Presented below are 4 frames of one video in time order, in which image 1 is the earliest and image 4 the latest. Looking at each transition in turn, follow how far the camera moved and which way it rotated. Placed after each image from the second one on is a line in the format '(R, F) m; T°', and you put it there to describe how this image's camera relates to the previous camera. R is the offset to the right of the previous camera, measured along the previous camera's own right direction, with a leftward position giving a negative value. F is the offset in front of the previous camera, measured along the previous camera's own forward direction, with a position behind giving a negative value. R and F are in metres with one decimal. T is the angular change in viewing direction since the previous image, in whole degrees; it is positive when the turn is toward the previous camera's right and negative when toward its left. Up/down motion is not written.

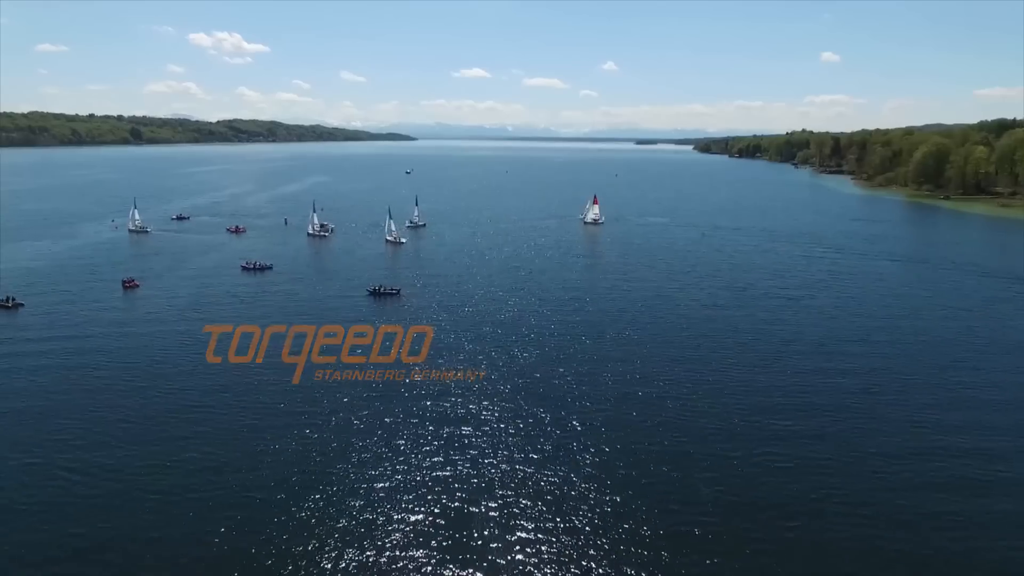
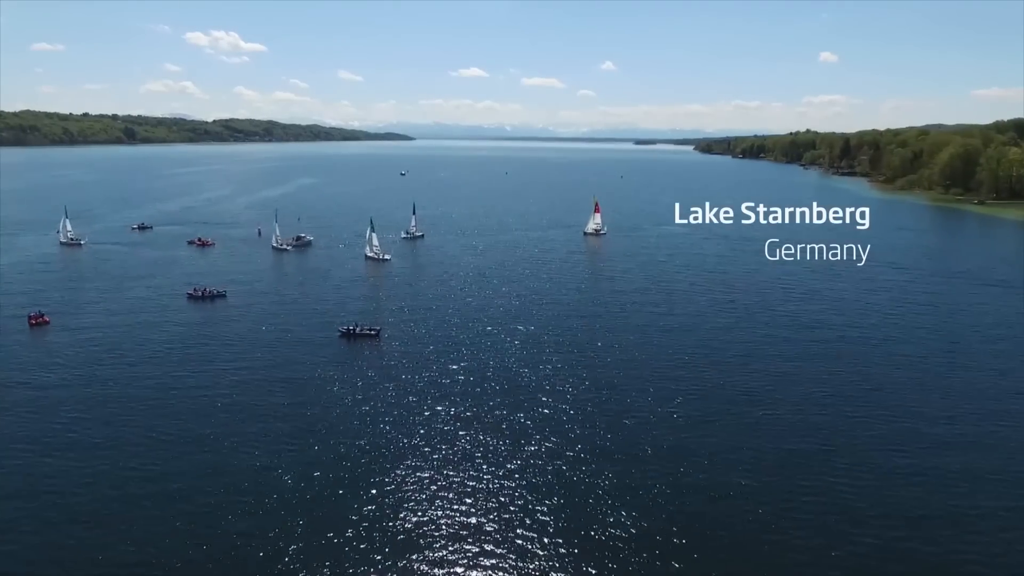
(-0.4, +9.5) m; 0°
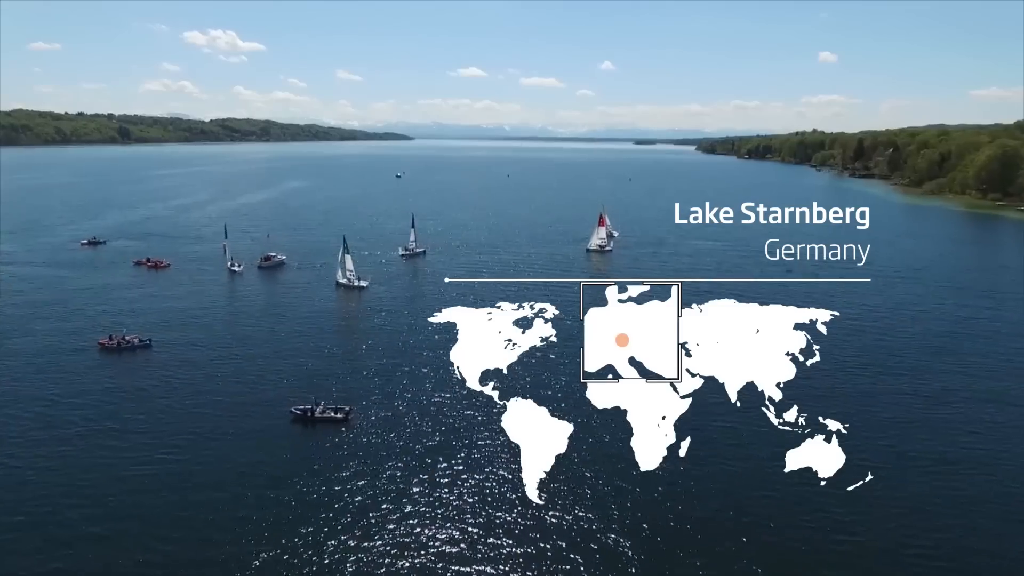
(-0.7, +10.4) m; 0°
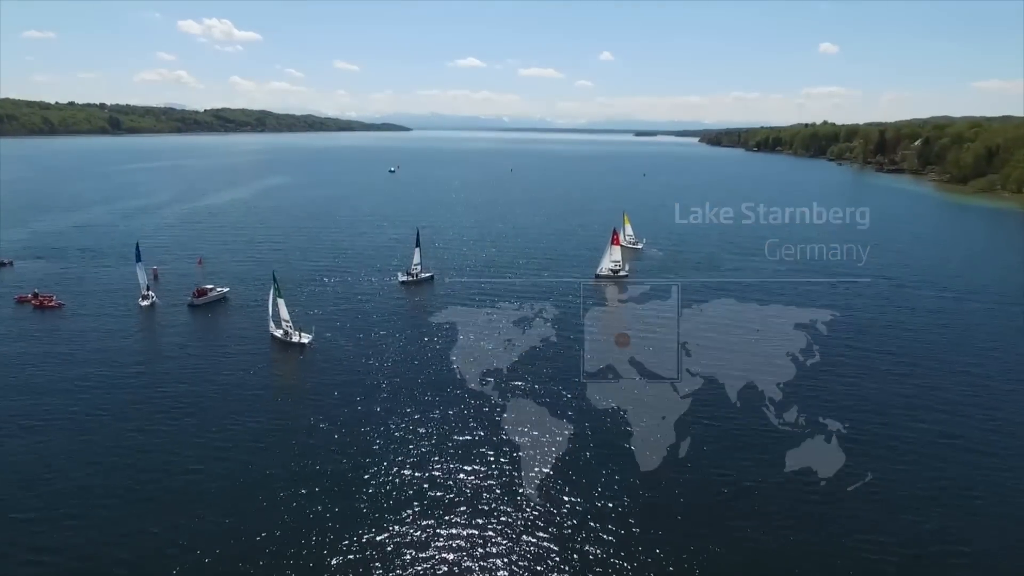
(-1.0, +14.6) m; 0°
